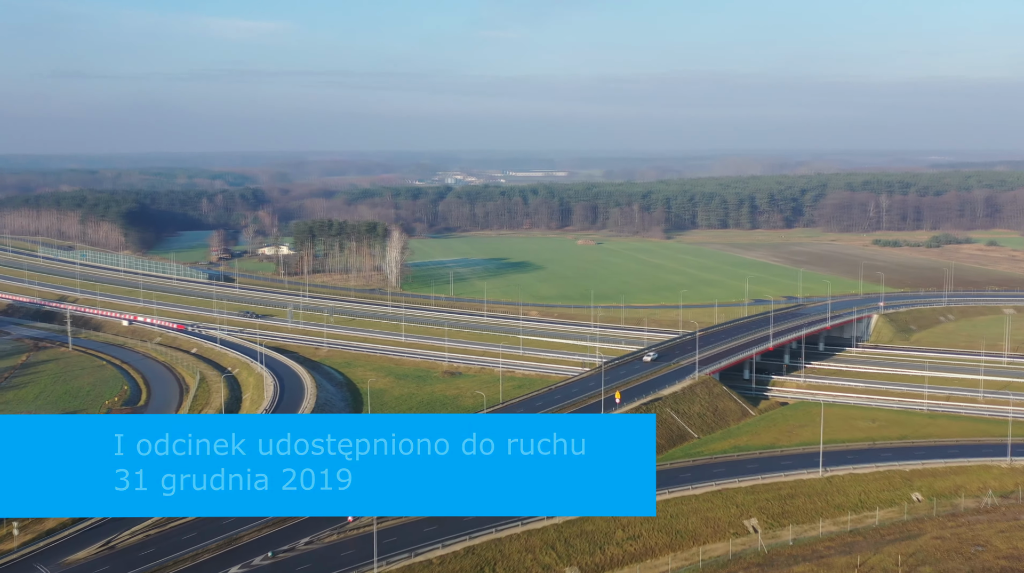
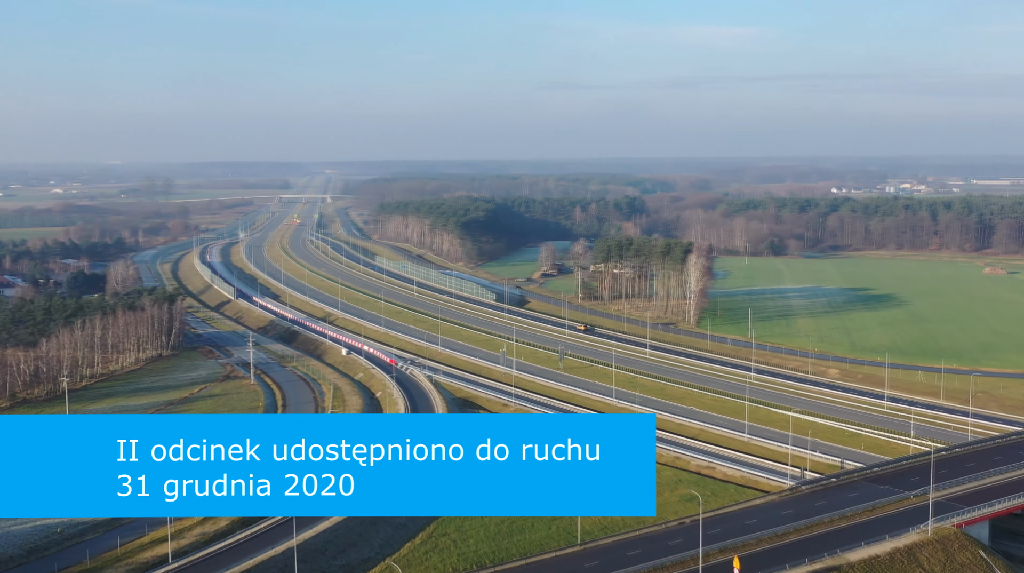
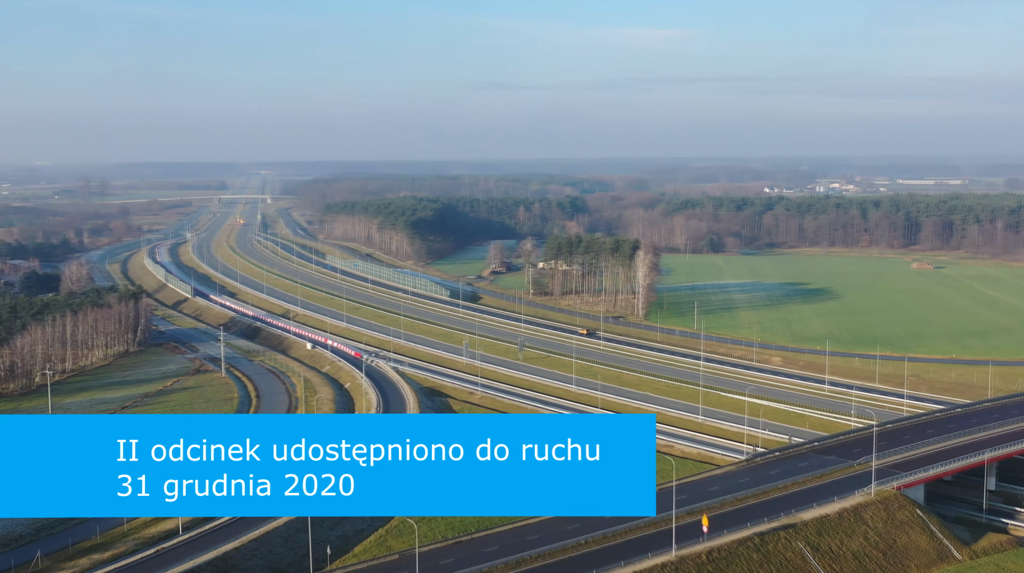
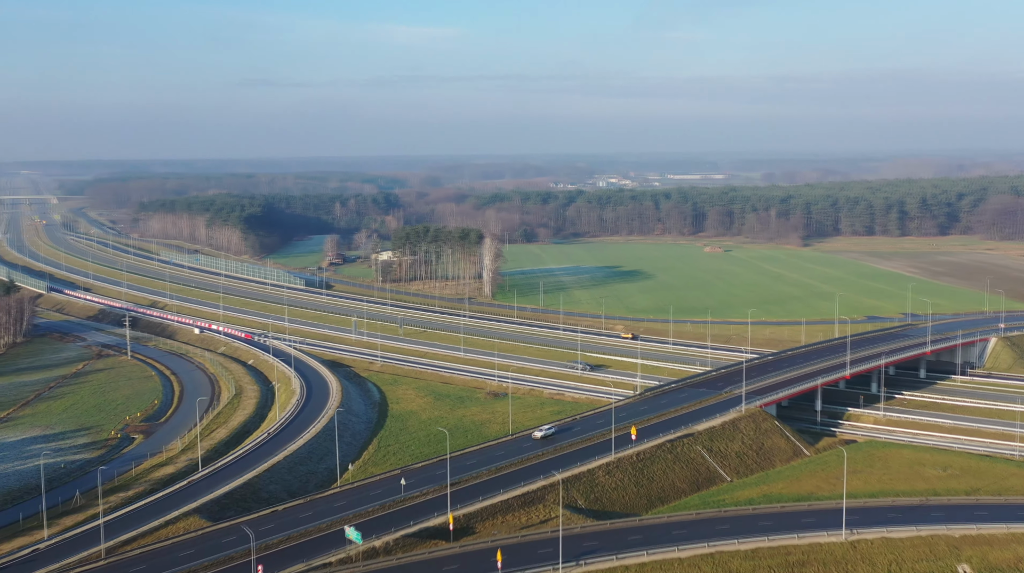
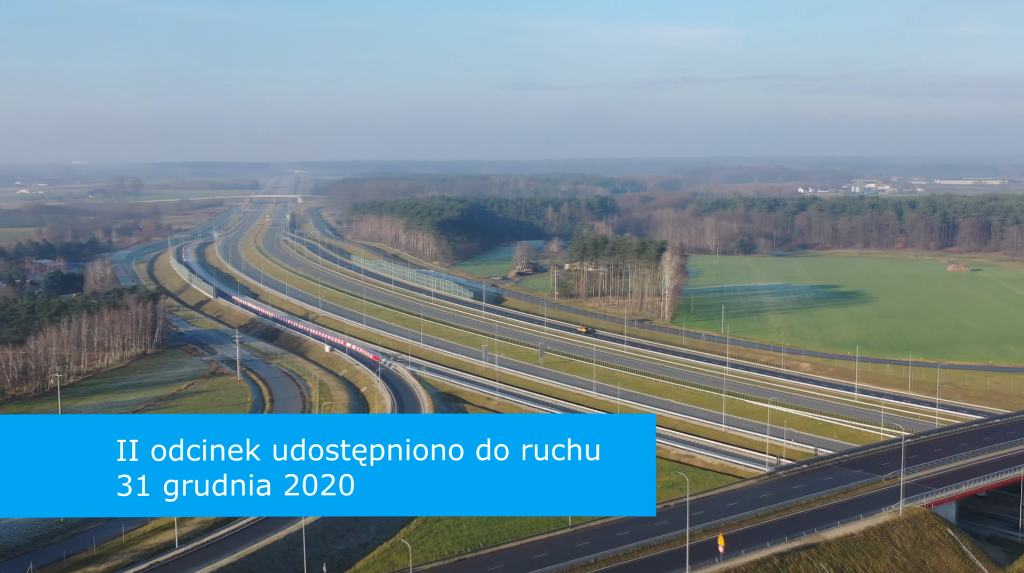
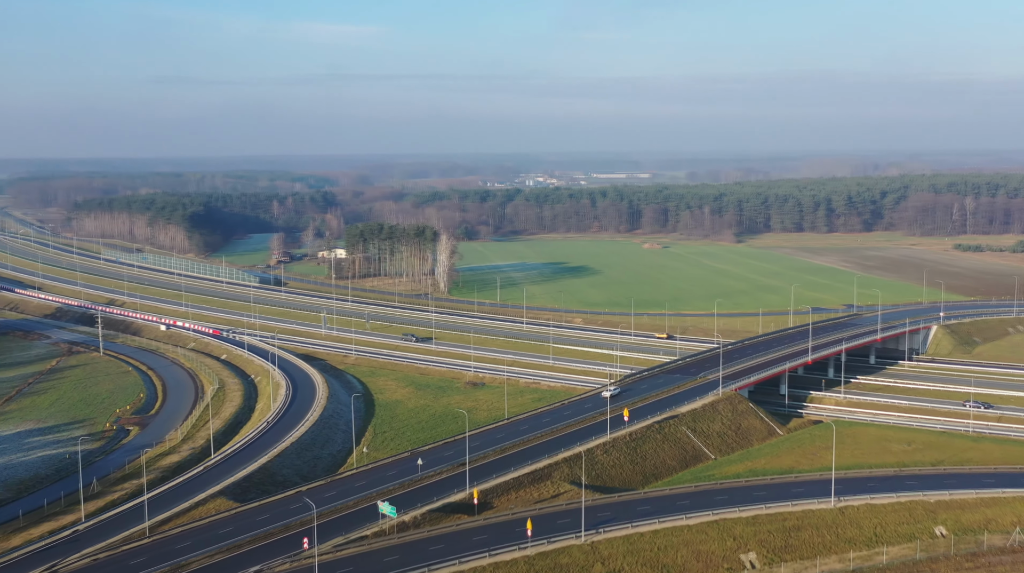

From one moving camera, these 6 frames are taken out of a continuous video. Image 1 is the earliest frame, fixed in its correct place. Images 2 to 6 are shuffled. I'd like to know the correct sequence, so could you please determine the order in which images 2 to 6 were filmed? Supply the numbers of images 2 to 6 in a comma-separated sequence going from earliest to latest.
6, 4, 3, 5, 2
